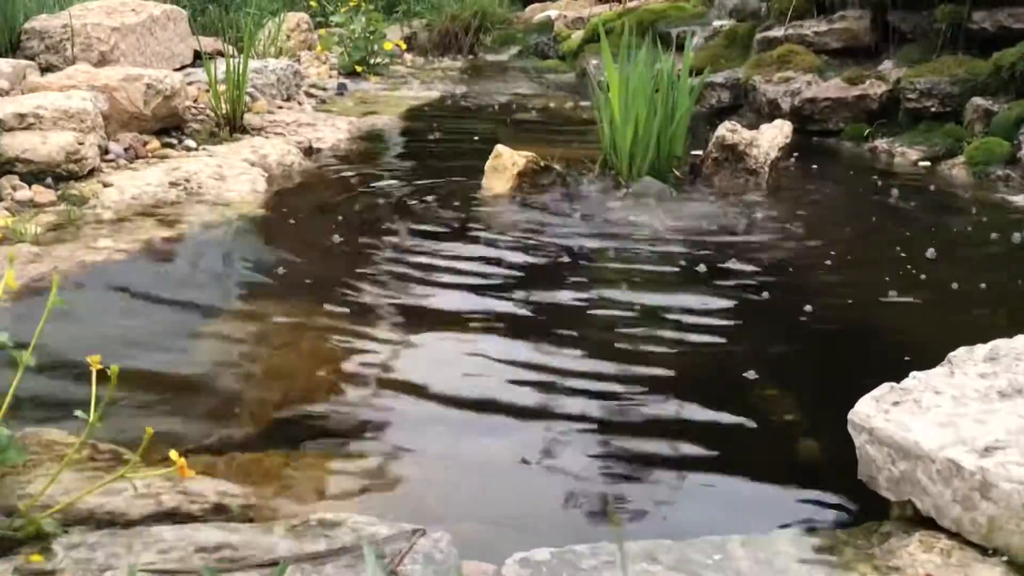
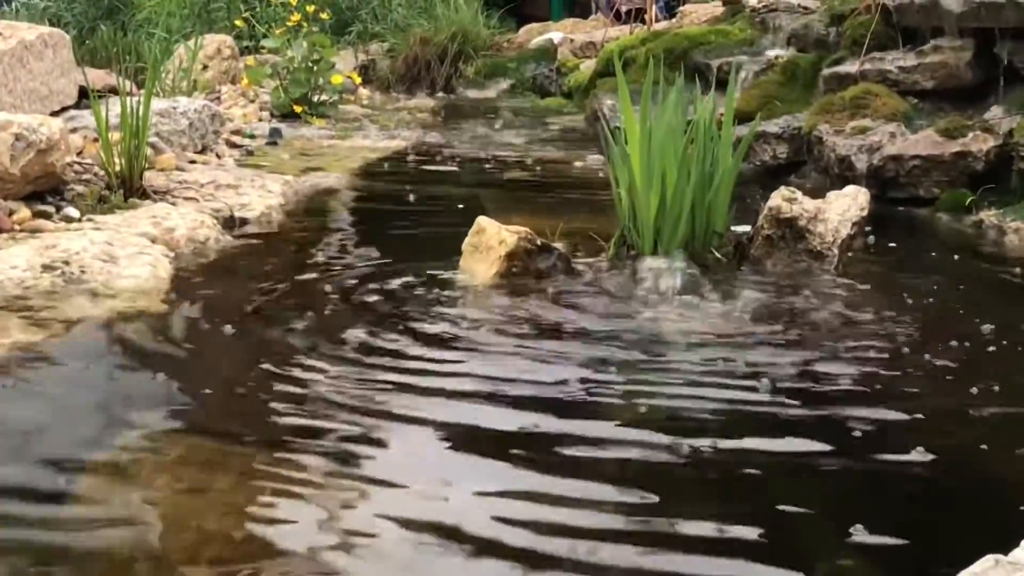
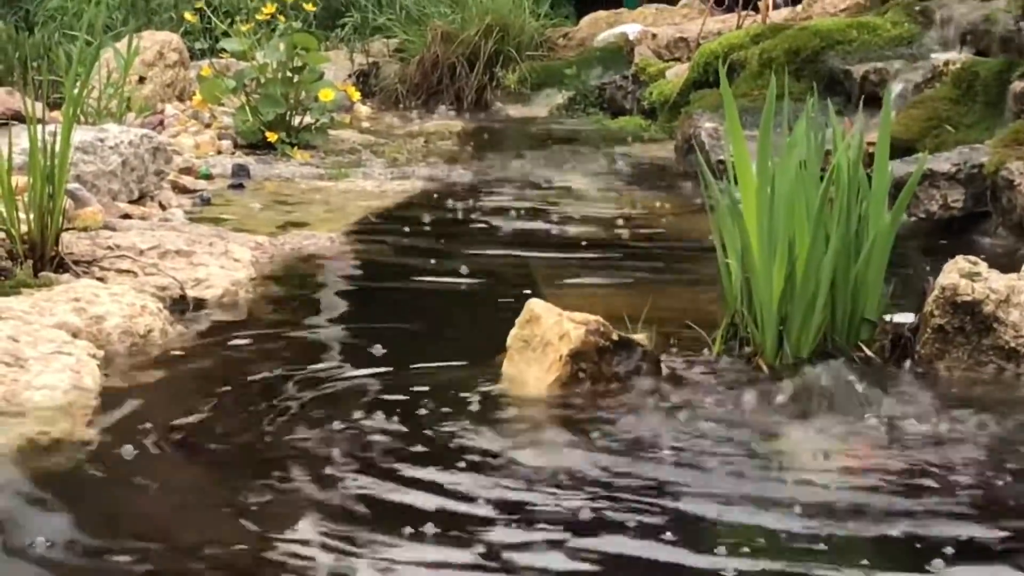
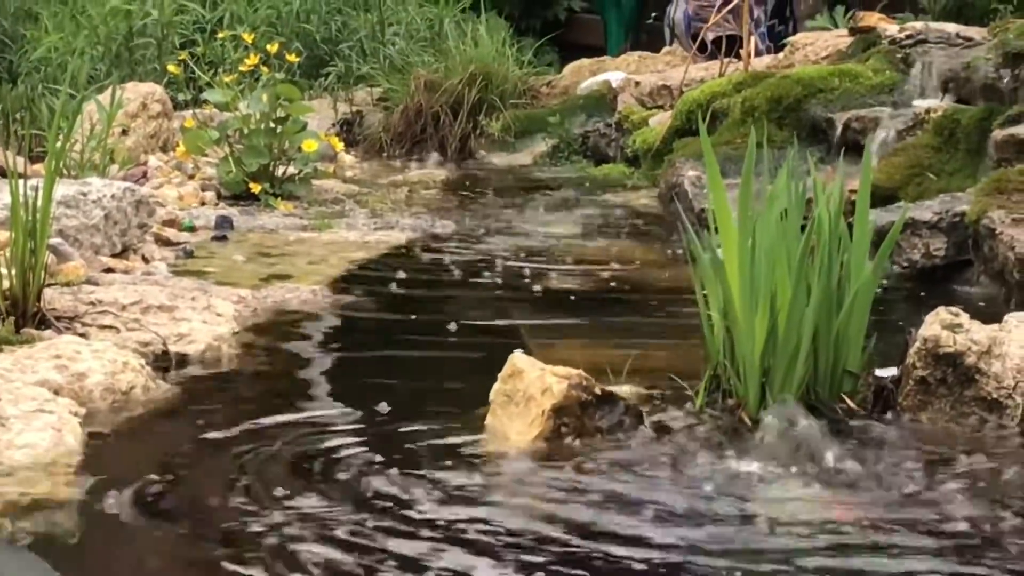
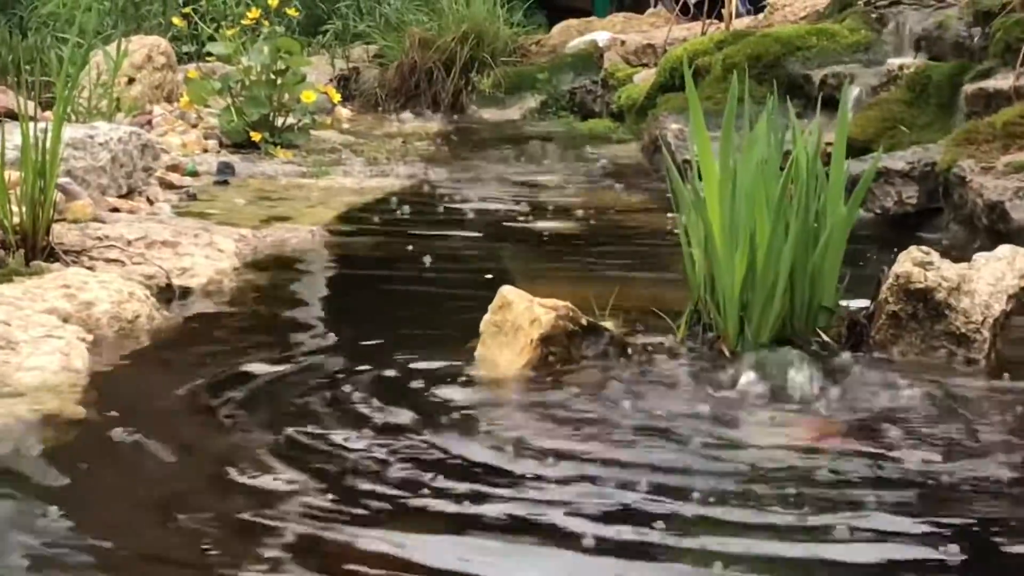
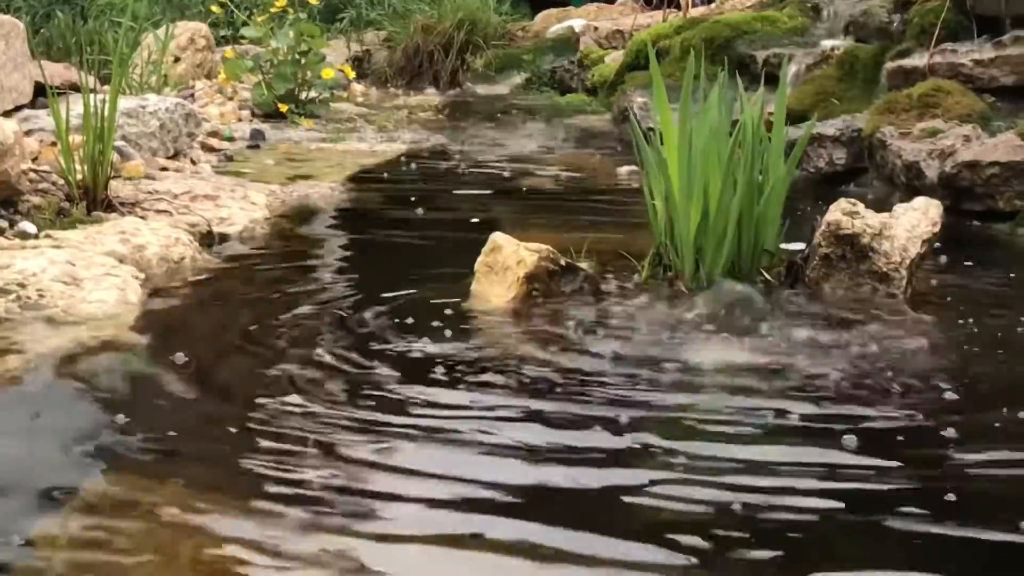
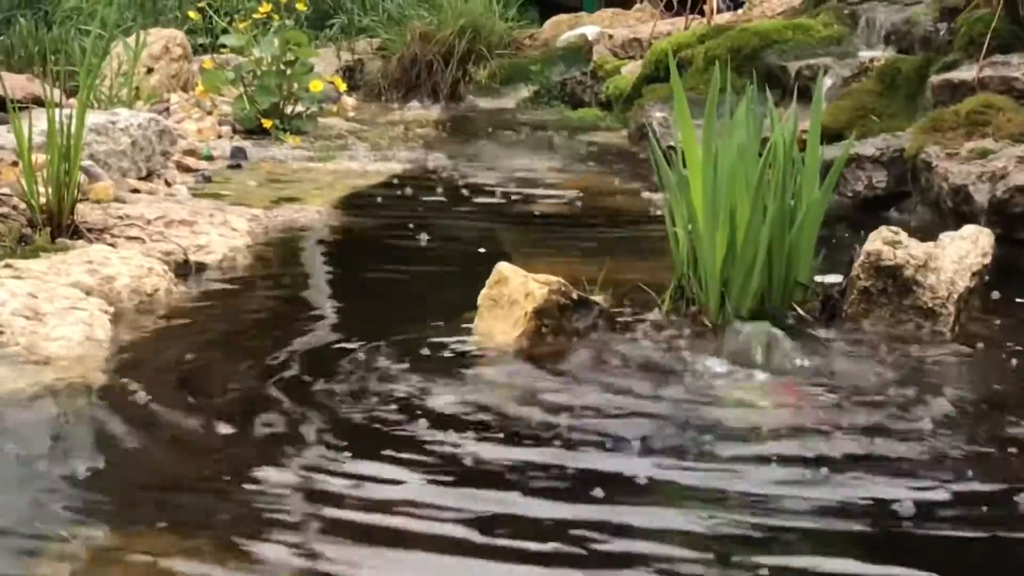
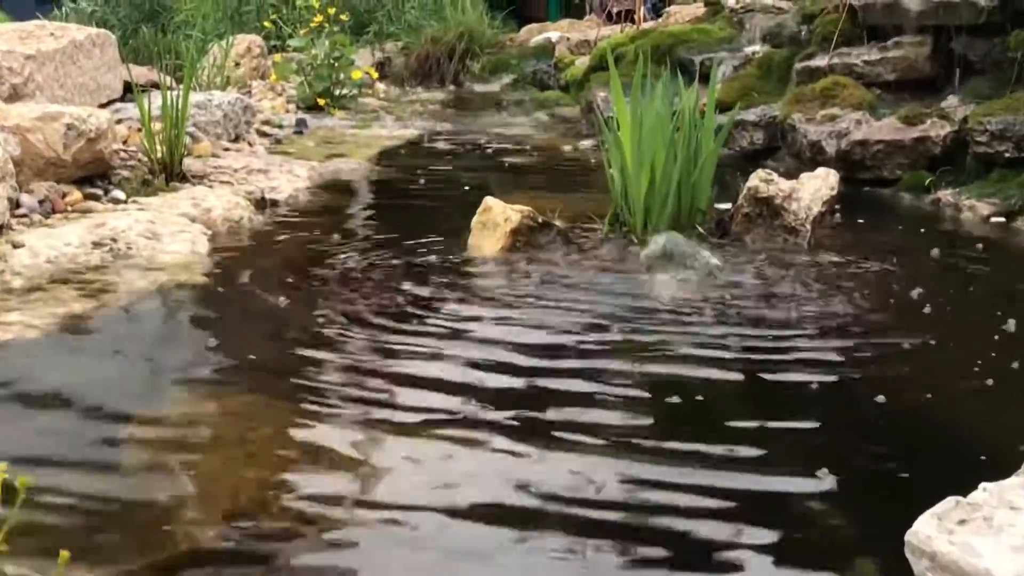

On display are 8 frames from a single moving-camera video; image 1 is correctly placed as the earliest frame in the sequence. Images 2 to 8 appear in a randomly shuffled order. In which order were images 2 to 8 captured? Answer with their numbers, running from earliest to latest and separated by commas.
8, 2, 6, 7, 5, 3, 4
